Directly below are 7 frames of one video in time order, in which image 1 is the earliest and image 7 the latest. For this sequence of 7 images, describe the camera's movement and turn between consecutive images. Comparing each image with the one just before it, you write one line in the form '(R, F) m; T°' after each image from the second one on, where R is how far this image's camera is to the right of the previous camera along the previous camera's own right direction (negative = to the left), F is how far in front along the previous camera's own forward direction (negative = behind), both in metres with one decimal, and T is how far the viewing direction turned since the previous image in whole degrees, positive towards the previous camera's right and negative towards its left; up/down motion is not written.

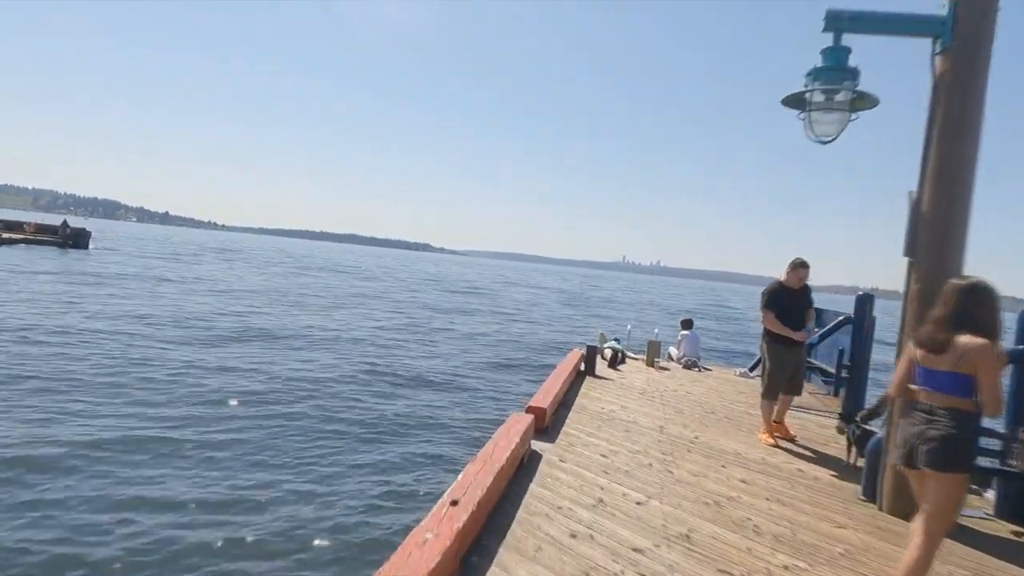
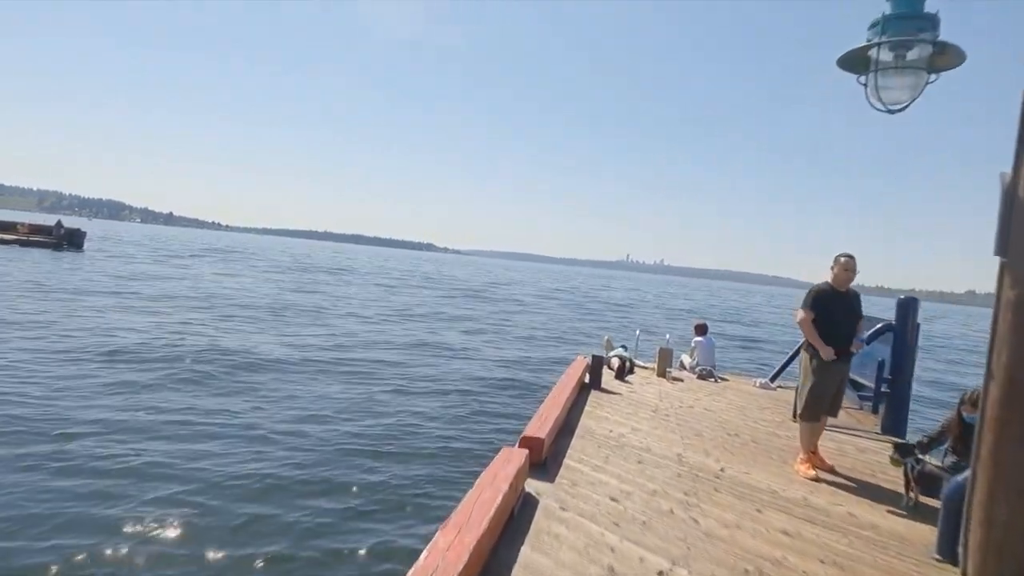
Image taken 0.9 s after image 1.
(+0.1, +0.9) m; 0°
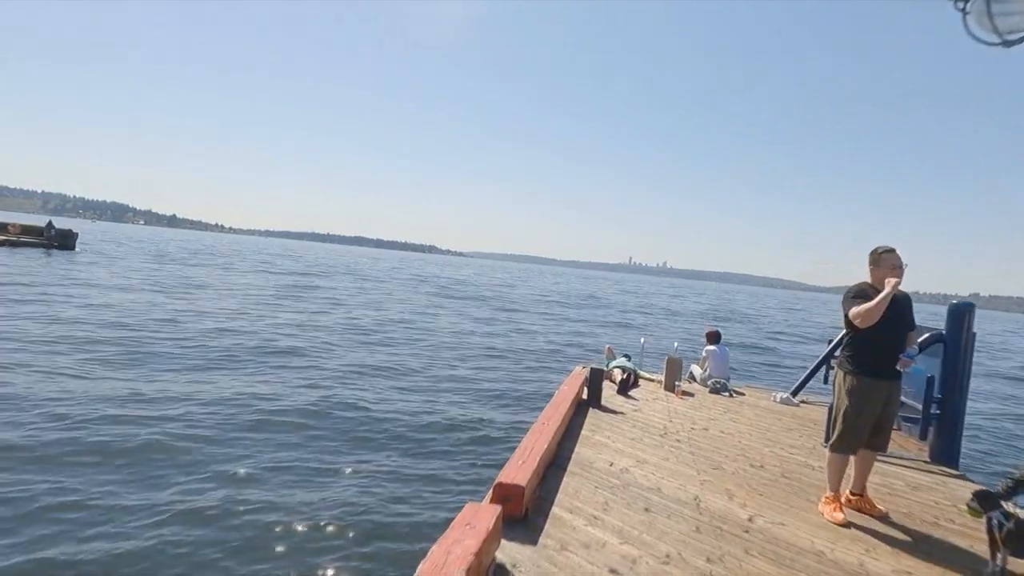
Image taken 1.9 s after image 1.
(+0.2, +1.0) m; 0°
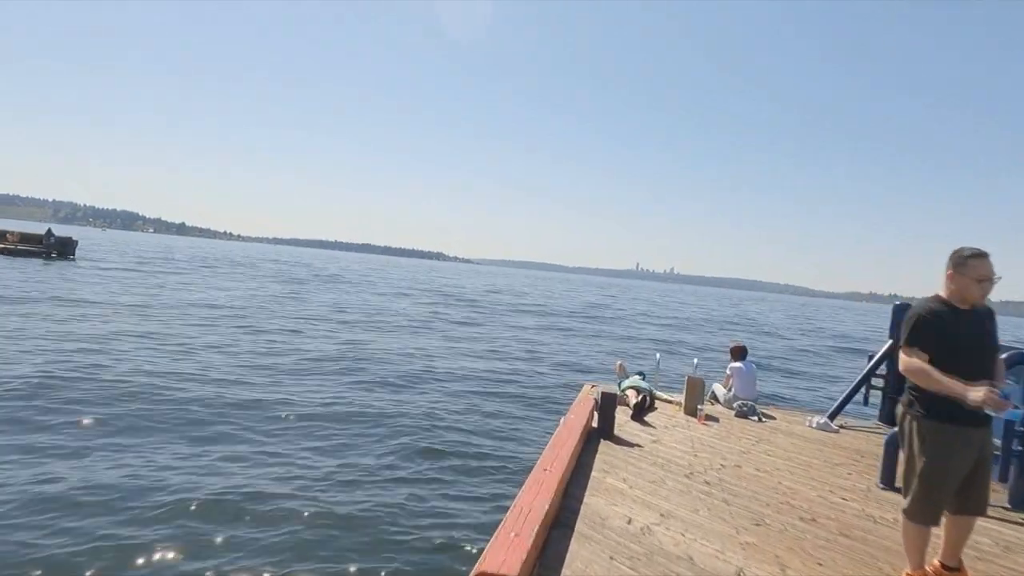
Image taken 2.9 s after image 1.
(+0.1, +0.9) m; -1°
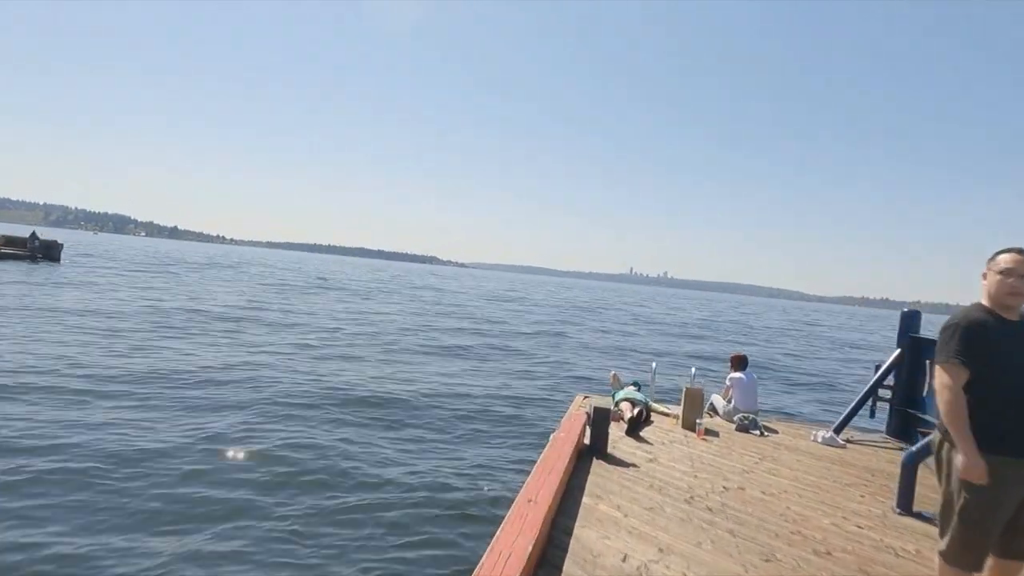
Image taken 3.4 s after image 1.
(+0.1, +0.4) m; +1°
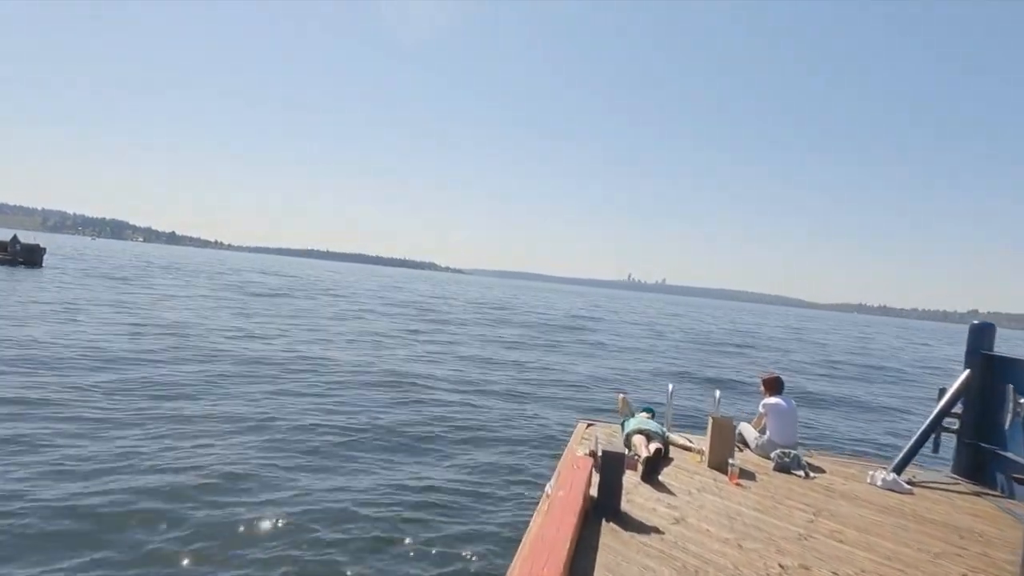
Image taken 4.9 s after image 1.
(+0.1, +1.2) m; 0°
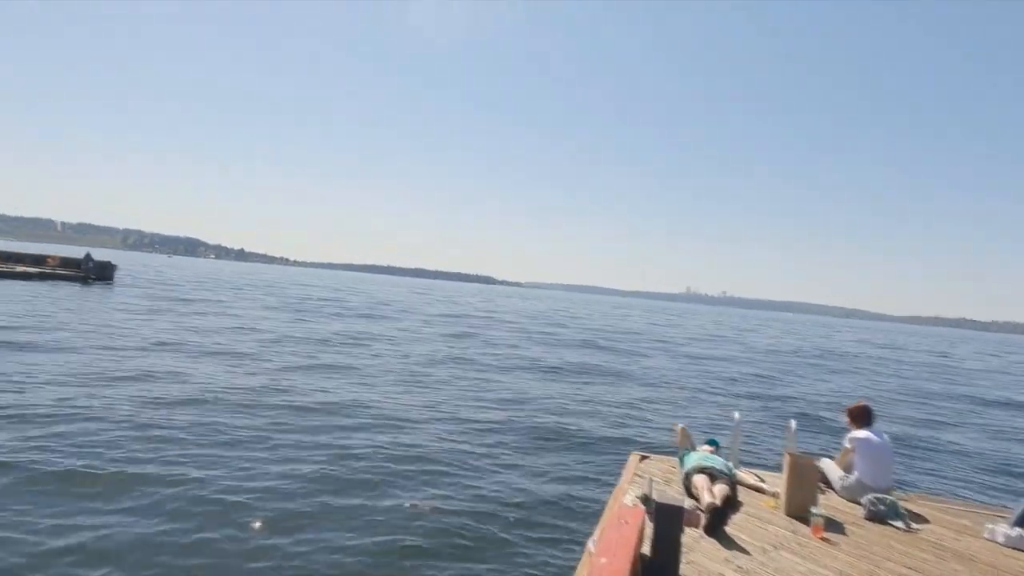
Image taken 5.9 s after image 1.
(+0.1, +0.7) m; -5°
